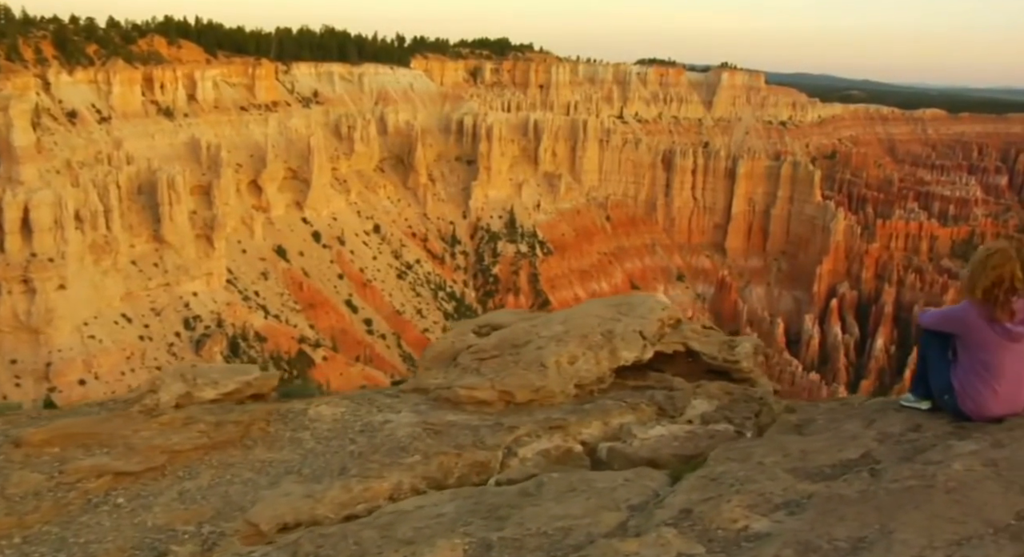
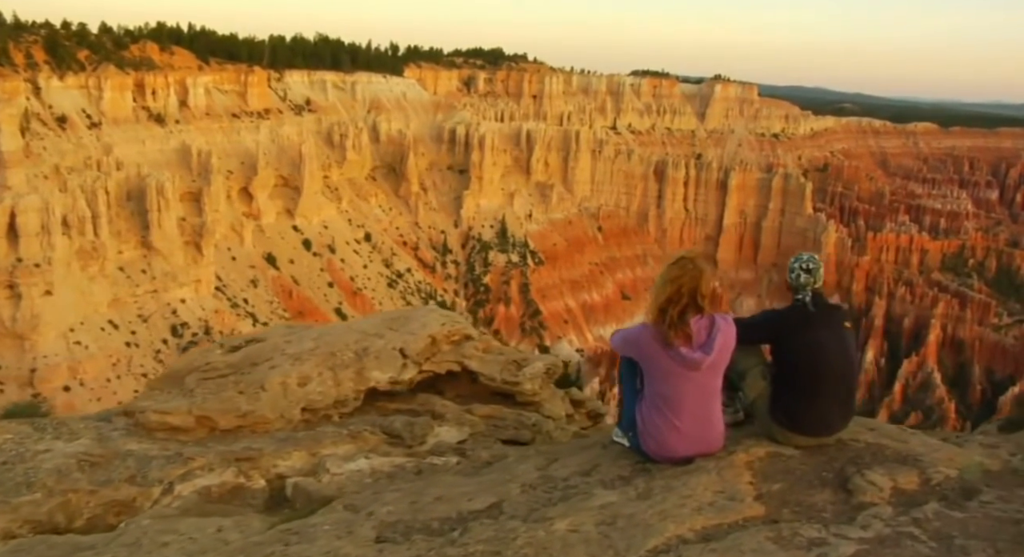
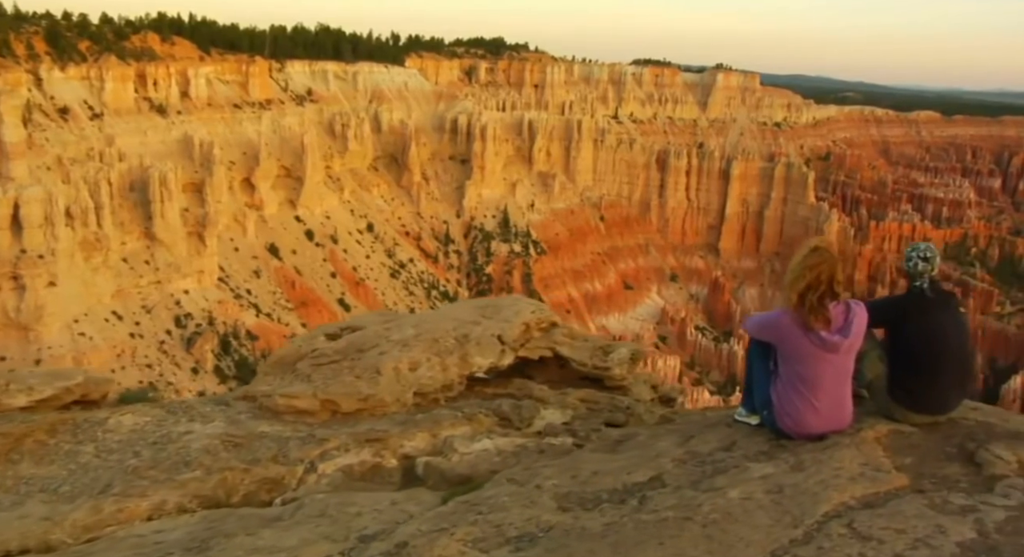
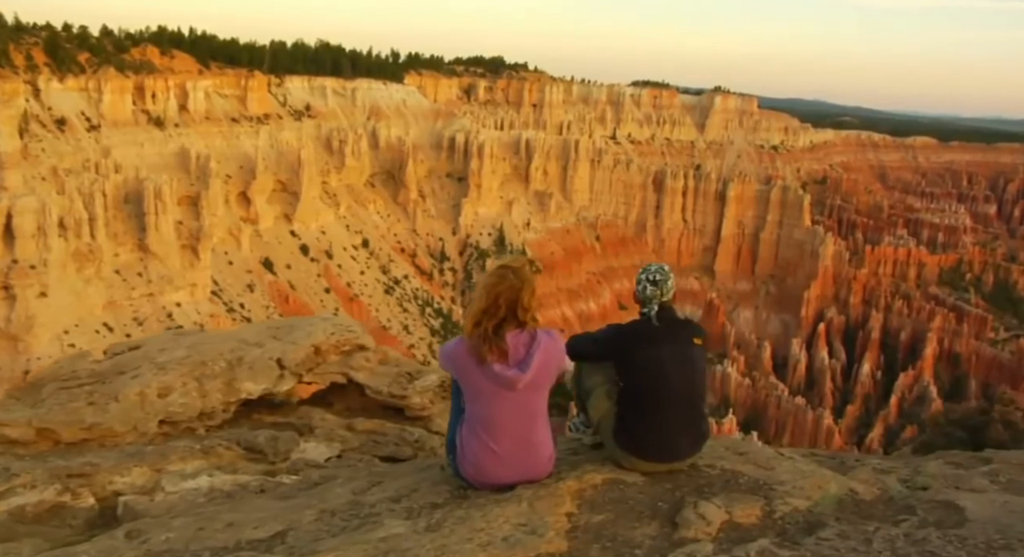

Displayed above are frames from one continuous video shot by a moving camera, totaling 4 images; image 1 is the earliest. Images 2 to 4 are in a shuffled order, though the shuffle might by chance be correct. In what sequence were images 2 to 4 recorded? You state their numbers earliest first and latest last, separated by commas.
3, 2, 4
